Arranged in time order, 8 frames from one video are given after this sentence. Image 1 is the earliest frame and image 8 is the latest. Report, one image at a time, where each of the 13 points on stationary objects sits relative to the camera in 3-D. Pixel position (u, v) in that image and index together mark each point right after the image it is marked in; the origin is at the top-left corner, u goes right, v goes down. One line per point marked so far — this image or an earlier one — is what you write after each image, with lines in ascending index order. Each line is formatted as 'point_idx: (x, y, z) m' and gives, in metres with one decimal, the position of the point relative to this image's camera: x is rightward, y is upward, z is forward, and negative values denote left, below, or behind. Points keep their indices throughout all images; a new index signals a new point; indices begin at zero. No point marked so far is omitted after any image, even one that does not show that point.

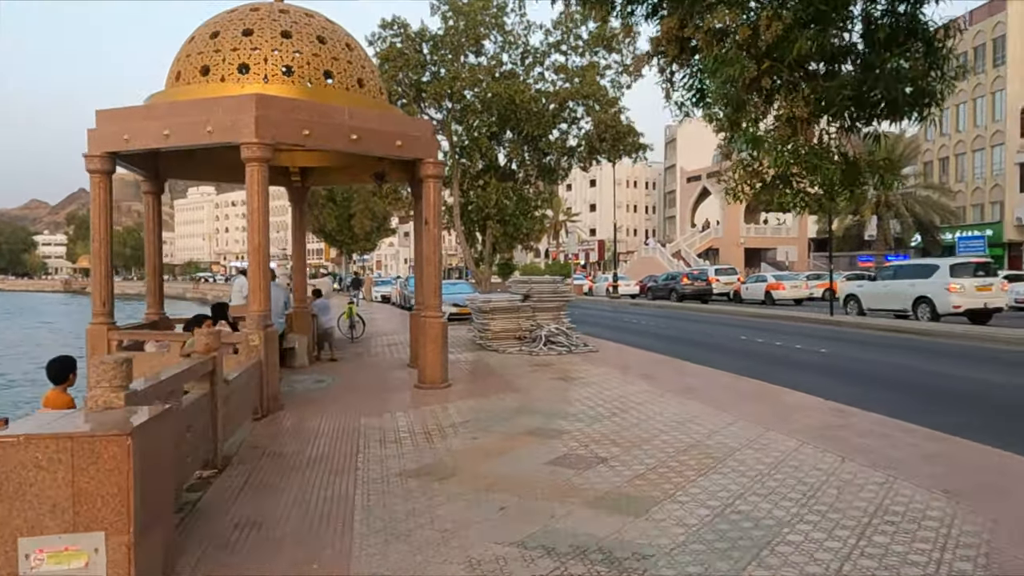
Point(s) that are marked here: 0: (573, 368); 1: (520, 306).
0: (+1.1, -1.4, +13.3) m
1: (+0.2, -0.4, +16.4) m
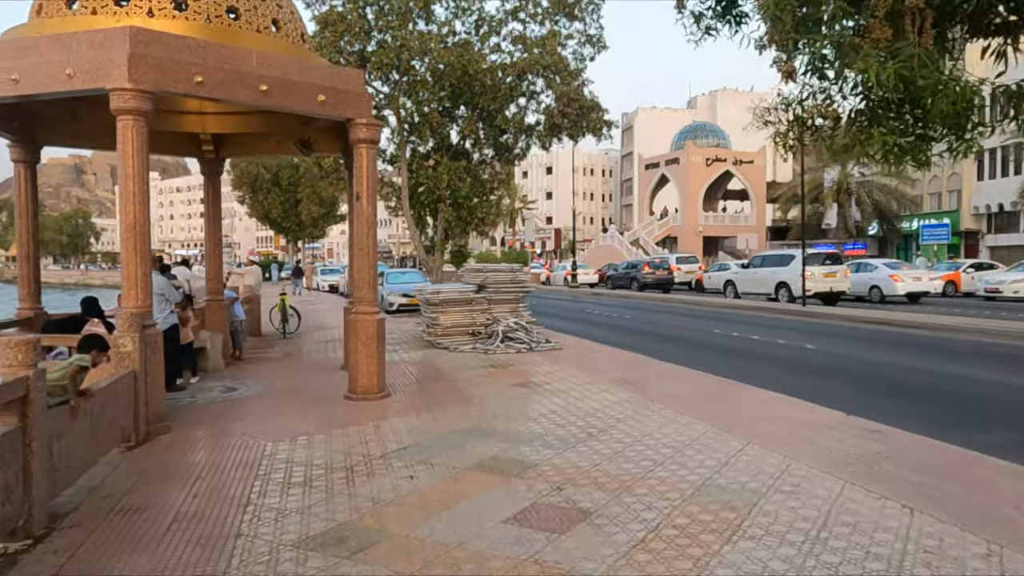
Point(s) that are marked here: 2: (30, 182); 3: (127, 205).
0: (+0.3, -1.2, +11.4) m
1: (-0.7, -0.2, +14.4) m
2: (-6.7, +1.5, +10.5) m
3: (-3.7, +0.8, +7.3) m
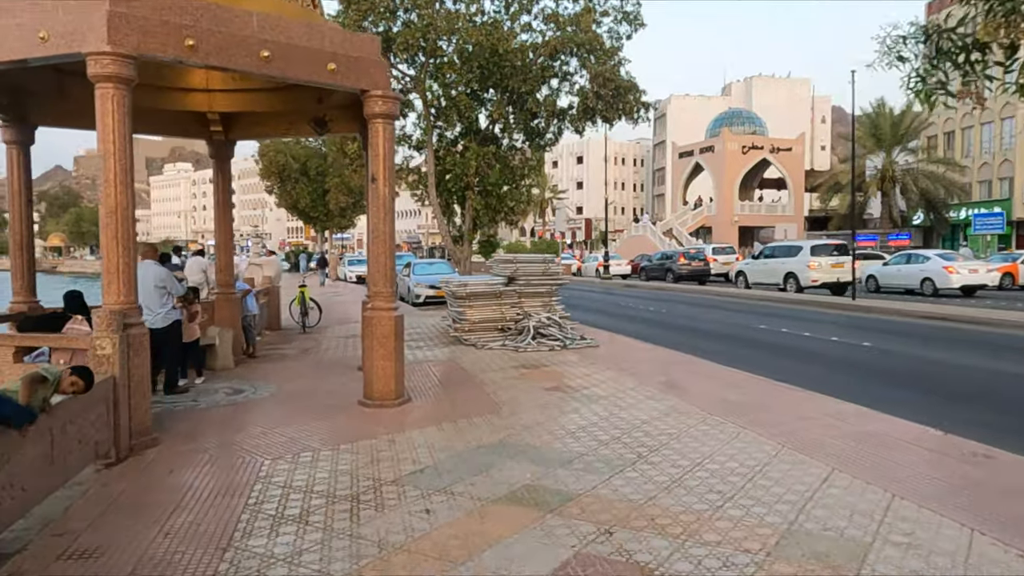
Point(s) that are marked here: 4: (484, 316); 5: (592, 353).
0: (+0.8, -1.1, +10.4) m
1: (-0.2, -0.1, +13.4) m
2: (-6.3, +1.6, +9.7) m
3: (-3.4, +0.9, +6.3) m
4: (-0.5, -0.5, +13.4) m
5: (+1.3, -1.0, +12.1) m
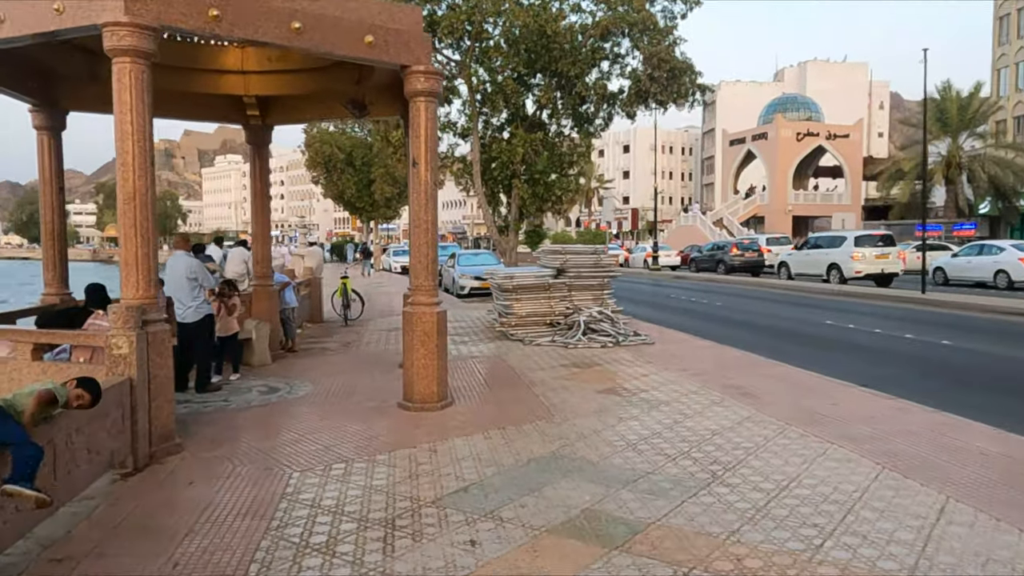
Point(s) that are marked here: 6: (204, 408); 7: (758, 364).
0: (+1.4, -1.0, +9.6) m
1: (+0.7, +0.1, +12.7) m
2: (-5.6, +1.7, +9.3) m
3: (-3.0, +0.9, +5.8) m
4: (+0.3, -0.4, +12.7) m
5: (+2.0, -0.9, +11.4) m
6: (-3.2, -1.2, +7.8) m
7: (+3.2, -1.0, +9.9) m
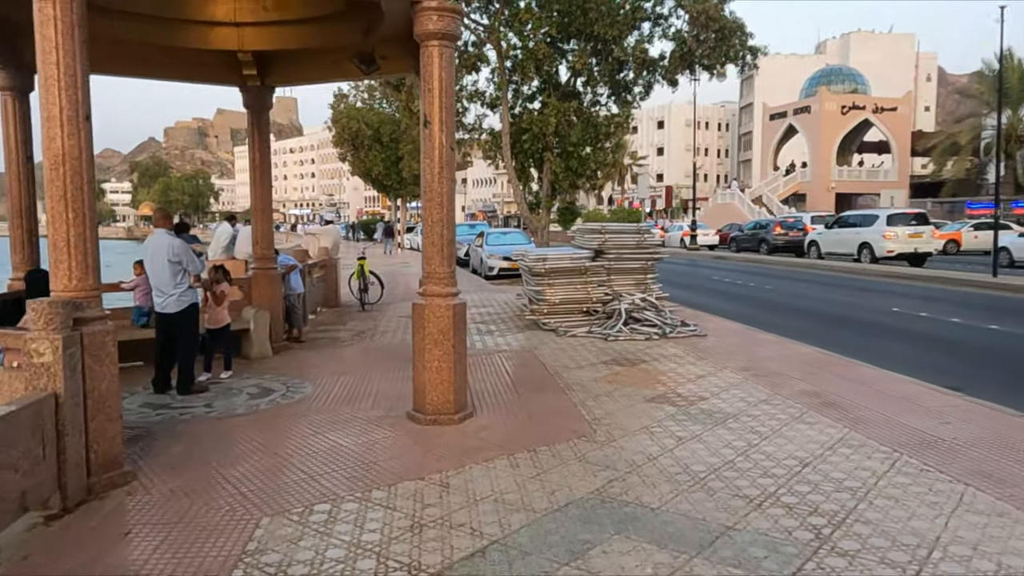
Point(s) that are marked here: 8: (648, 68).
0: (+1.8, -0.9, +8.2) m
1: (+1.2, +0.3, +11.3) m
2: (-5.3, +1.9, +8.2) m
3: (-2.8, +1.0, +4.6) m
4: (+0.8, -0.1, +11.3) m
5: (+2.5, -0.7, +9.9) m
6: (-2.9, -1.1, +6.6) m
7: (+3.6, -0.8, +8.5) m
8: (+3.4, +5.4, +18.7) m
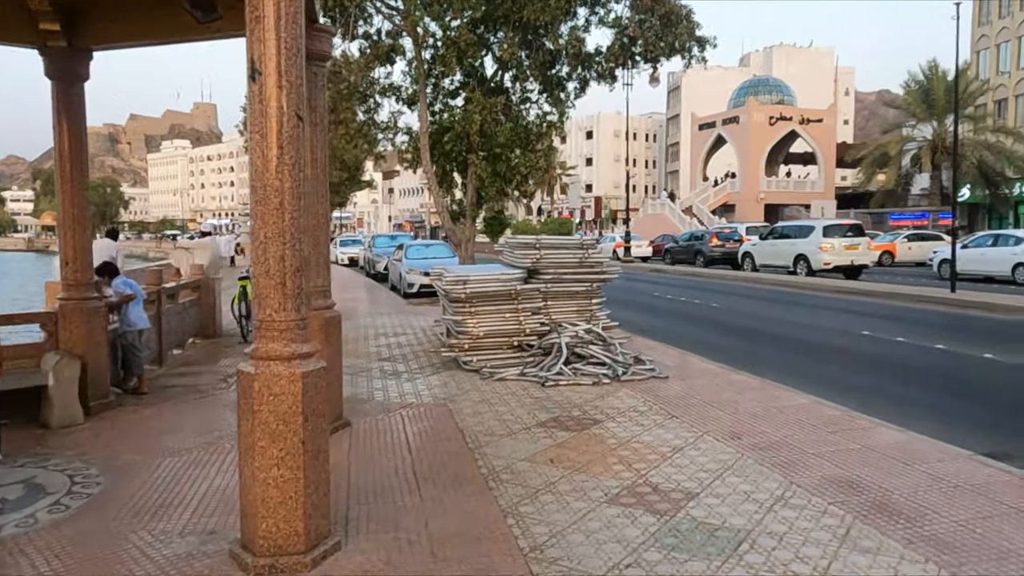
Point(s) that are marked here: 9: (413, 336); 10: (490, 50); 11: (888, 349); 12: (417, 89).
0: (+1.0, -1.2, +6.0) m
1: (+0.1, 0.0, +9.1) m
2: (-6.0, +1.5, +5.3) m
3: (-3.2, +0.7, +2.0) m
4: (-0.2, -0.5, +9.0) m
5: (+1.5, -1.0, +7.8) m
6: (-3.5, -1.4, +4.0) m
7: (+2.8, -1.1, +6.4) m
8: (+1.6, +5.0, +16.6) m
9: (-1.5, -0.8, +12.2) m
10: (-0.5, +5.3, +16.8) m
11: (+6.0, -1.0, +11.9) m
12: (-2.1, +4.3, +16.4) m
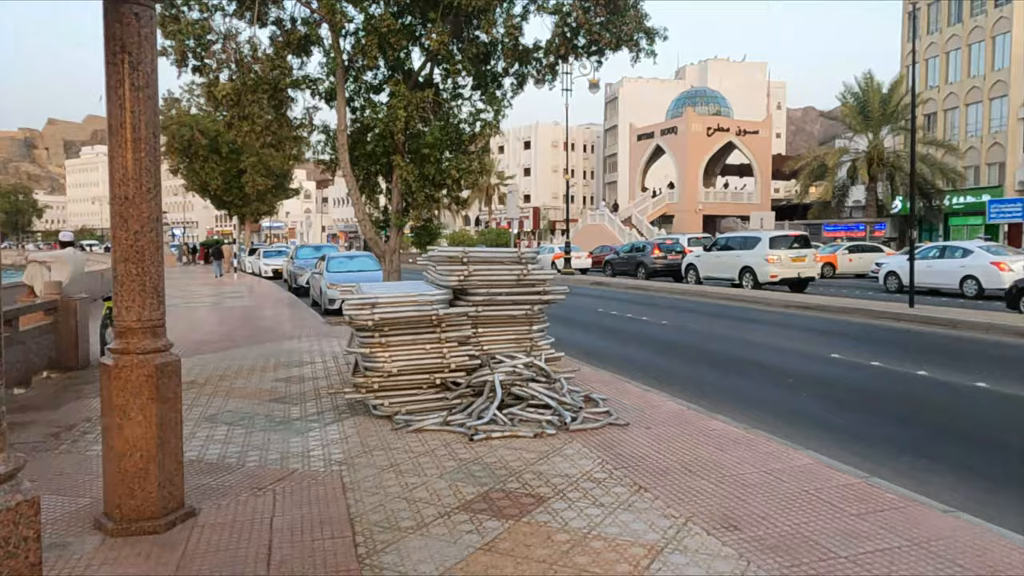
0: (+0.5, -1.4, +4.3) m
1: (-0.6, -0.3, +7.3) m
2: (-6.5, +1.3, +3.1) m
3: (-3.3, +0.6, 0.0) m
4: (-1.0, -0.7, +7.2) m
5: (+0.9, -1.3, +6.1) m
6: (-3.8, -1.6, +1.9) m
7: (+2.3, -1.3, +4.9) m
8: (+0.2, +4.7, +15.0) m
9: (-2.5, -1.0, +10.3) m
10: (-1.9, +4.9, +15.0) m
11: (+5.0, -1.3, +10.6) m
12: (-3.5, +4.0, +14.5) m
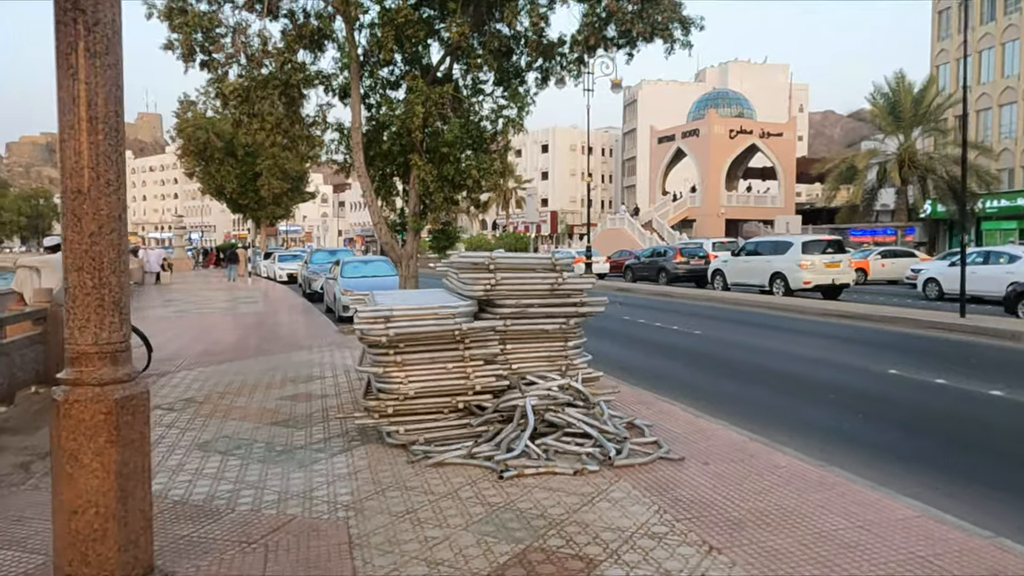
0: (+0.7, -1.5, +3.4) m
1: (-0.4, -0.4, +6.4) m
2: (-6.3, +1.3, +2.4) m
3: (-3.2, +0.5, -0.8) m
4: (-0.7, -0.8, +6.3) m
5: (+1.1, -1.3, +5.2) m
6: (-3.6, -1.6, +1.1) m
7: (+2.5, -1.4, +3.9) m
8: (+0.7, +4.5, +14.2) m
9: (-2.2, -1.1, +9.5) m
10: (-1.5, +4.8, +14.2) m
11: (+5.4, -1.4, +9.6) m
12: (-3.0, +3.9, +13.7) m
